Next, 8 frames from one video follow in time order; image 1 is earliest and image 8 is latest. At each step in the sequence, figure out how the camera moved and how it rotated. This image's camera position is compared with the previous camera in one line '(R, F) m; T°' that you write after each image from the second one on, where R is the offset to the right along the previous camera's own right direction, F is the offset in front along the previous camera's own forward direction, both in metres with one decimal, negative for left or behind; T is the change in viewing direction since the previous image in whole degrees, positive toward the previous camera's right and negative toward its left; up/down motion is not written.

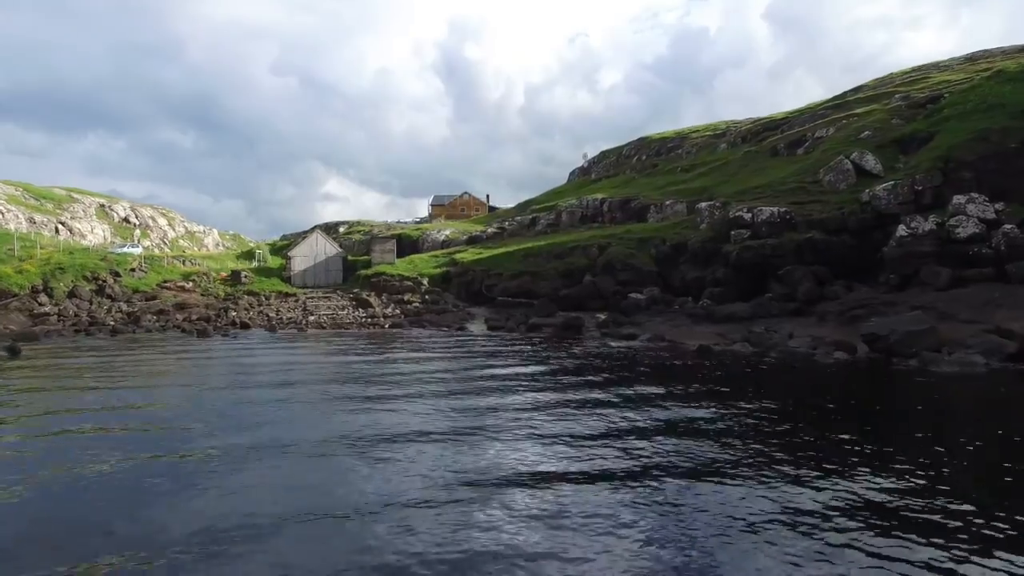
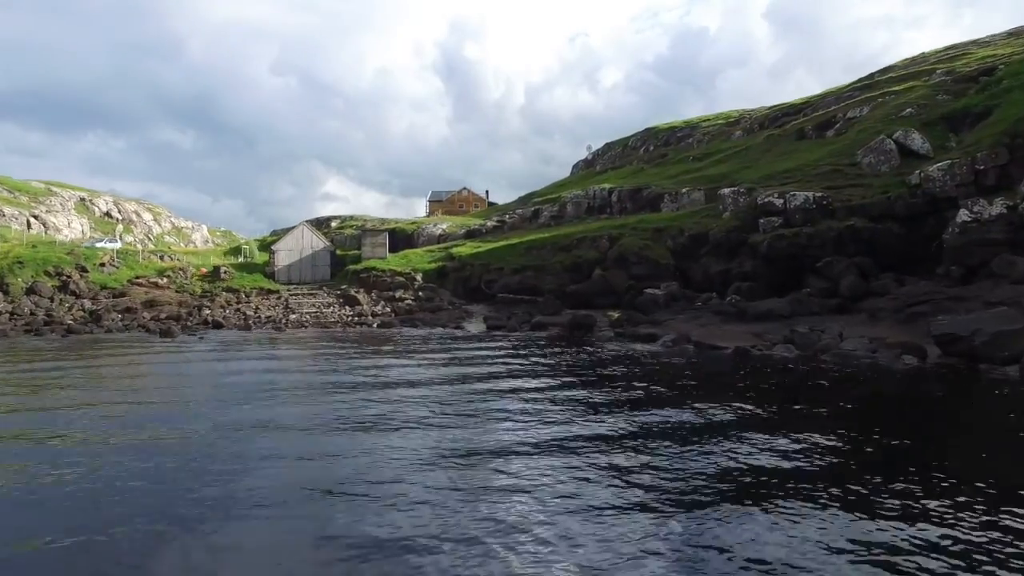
(-0.2, +6.6) m; 0°
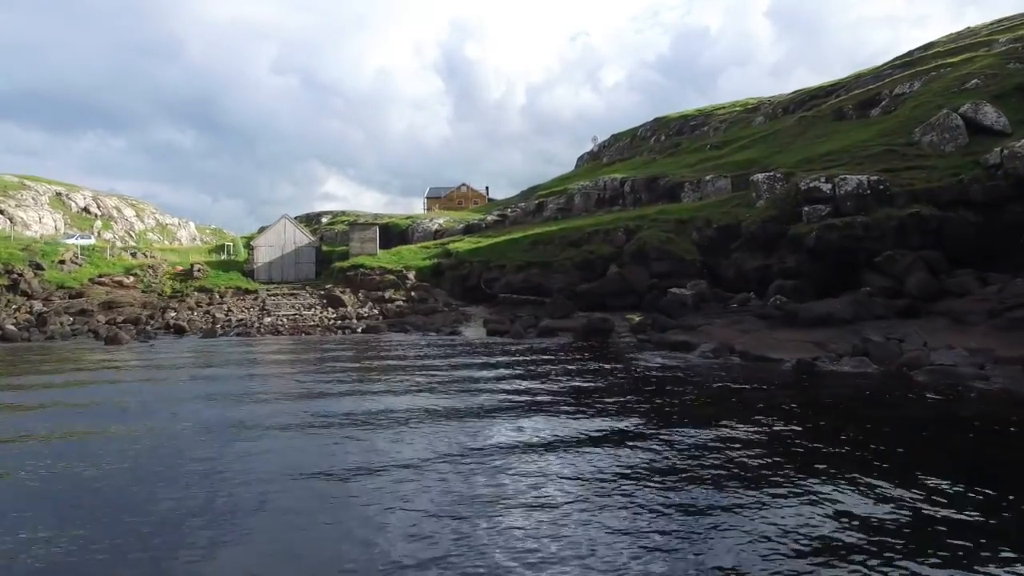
(-0.3, +7.6) m; 0°
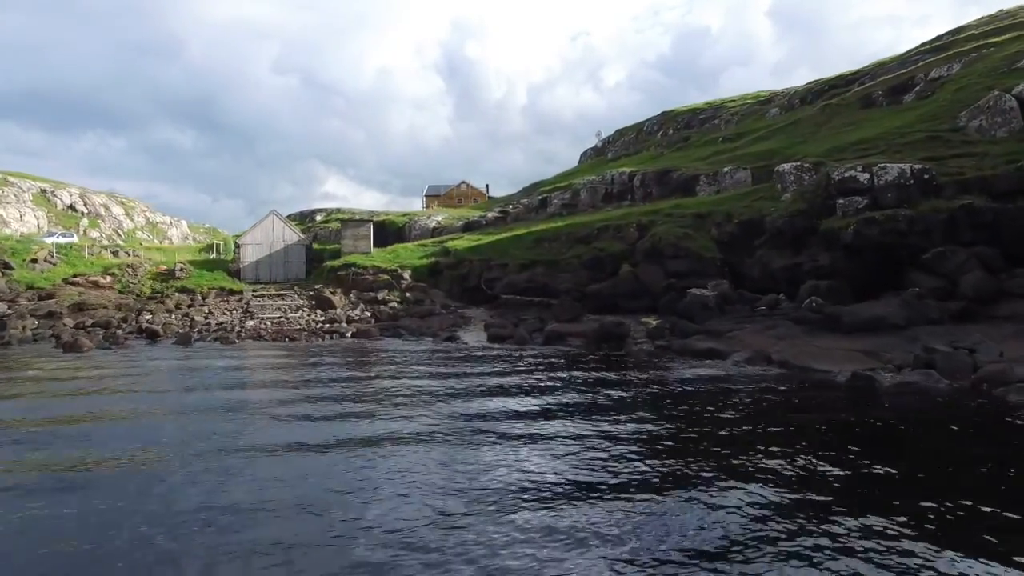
(-0.2, +4.5) m; 0°
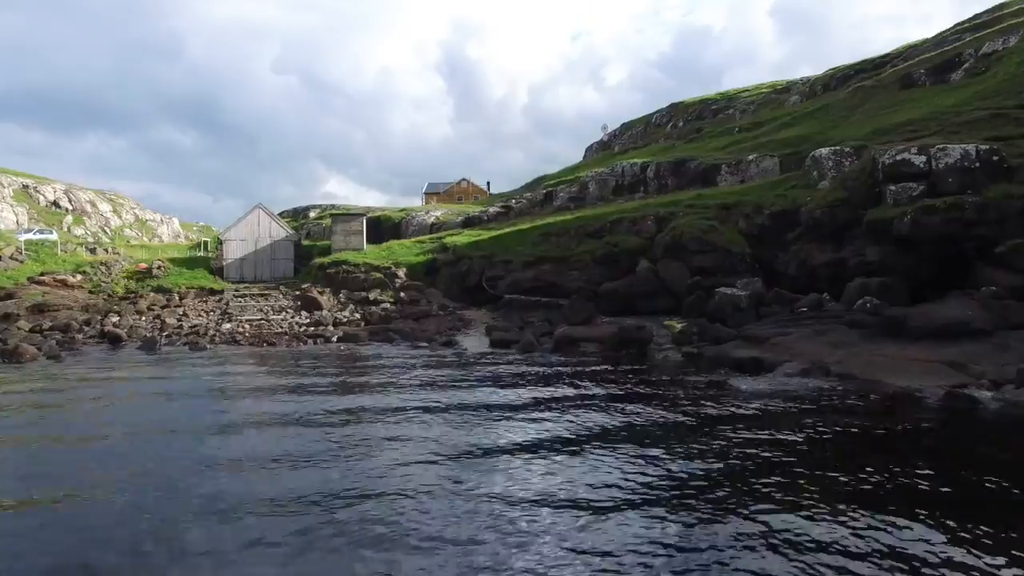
(-0.3, +5.2) m; 0°
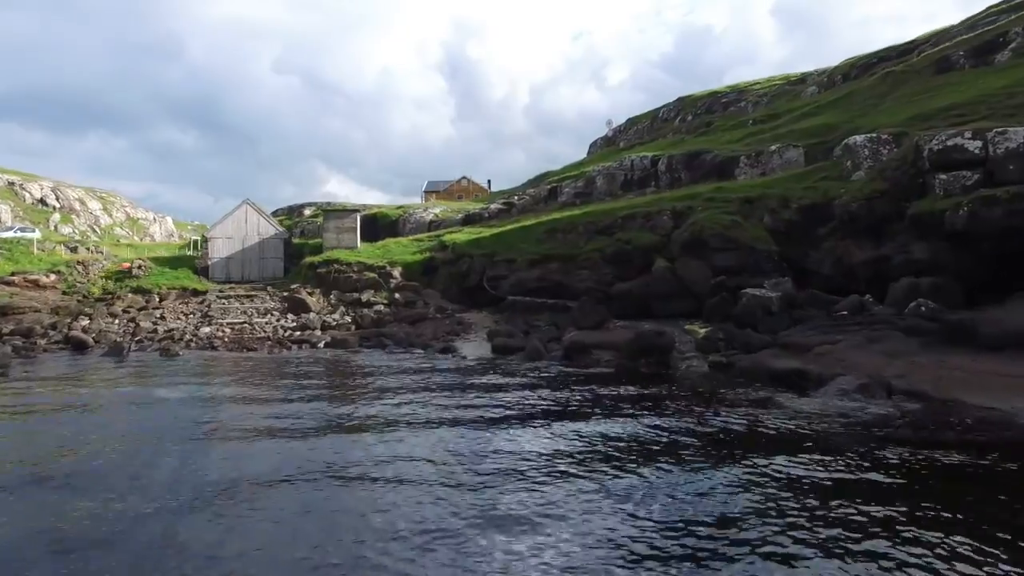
(-0.2, +4.0) m; 0°
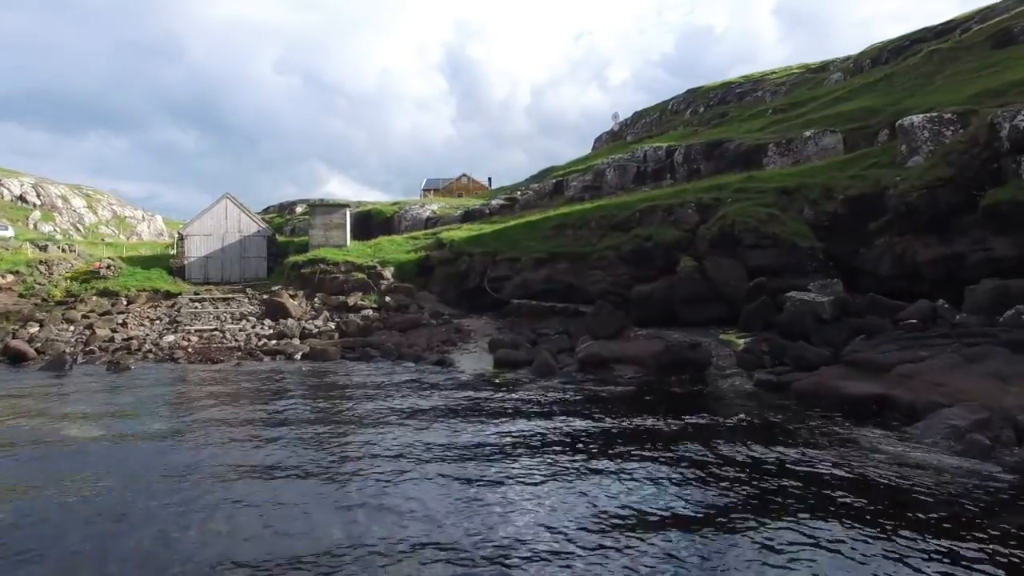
(-0.2, +5.3) m; 0°
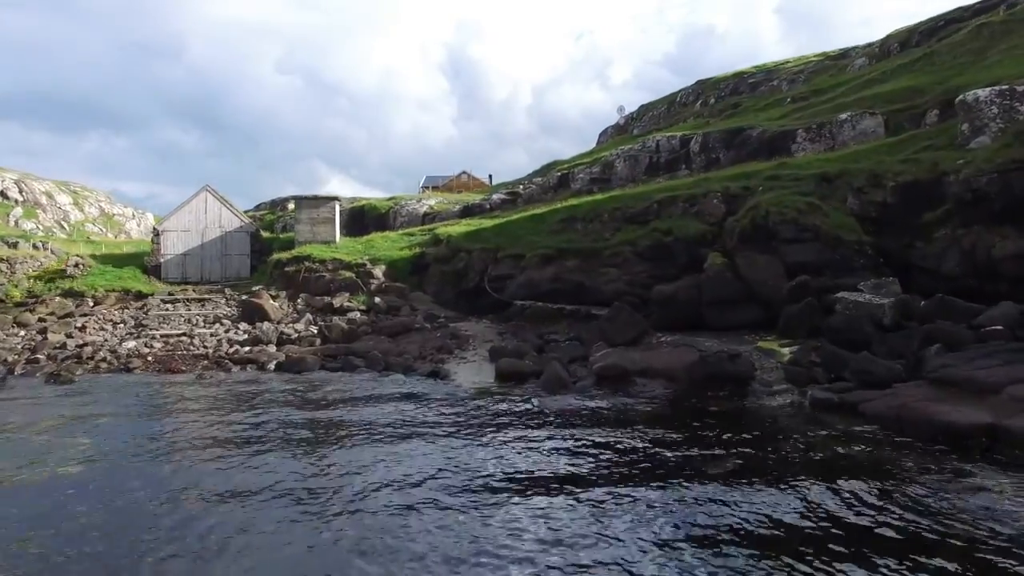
(-0.2, +4.5) m; 0°
